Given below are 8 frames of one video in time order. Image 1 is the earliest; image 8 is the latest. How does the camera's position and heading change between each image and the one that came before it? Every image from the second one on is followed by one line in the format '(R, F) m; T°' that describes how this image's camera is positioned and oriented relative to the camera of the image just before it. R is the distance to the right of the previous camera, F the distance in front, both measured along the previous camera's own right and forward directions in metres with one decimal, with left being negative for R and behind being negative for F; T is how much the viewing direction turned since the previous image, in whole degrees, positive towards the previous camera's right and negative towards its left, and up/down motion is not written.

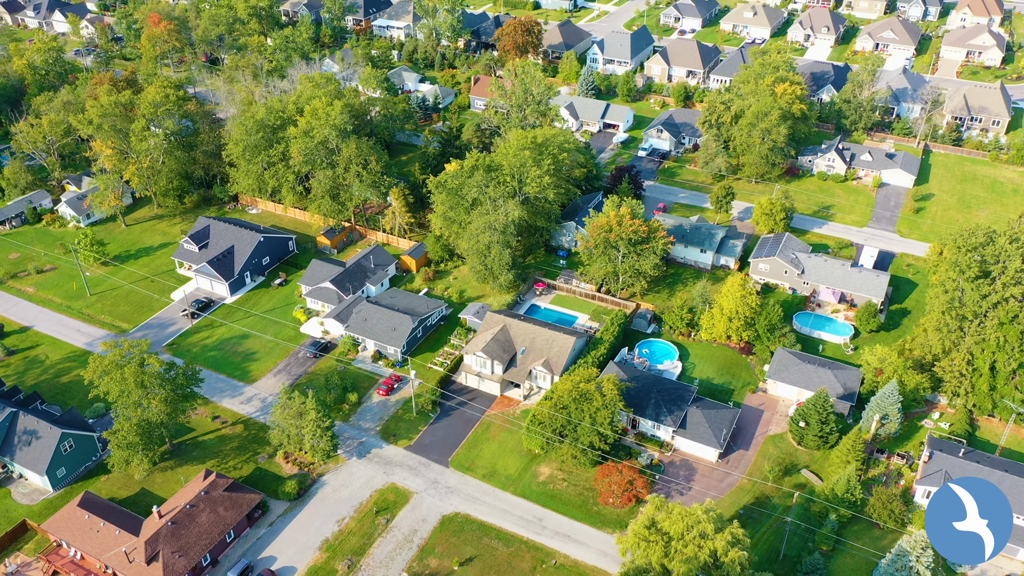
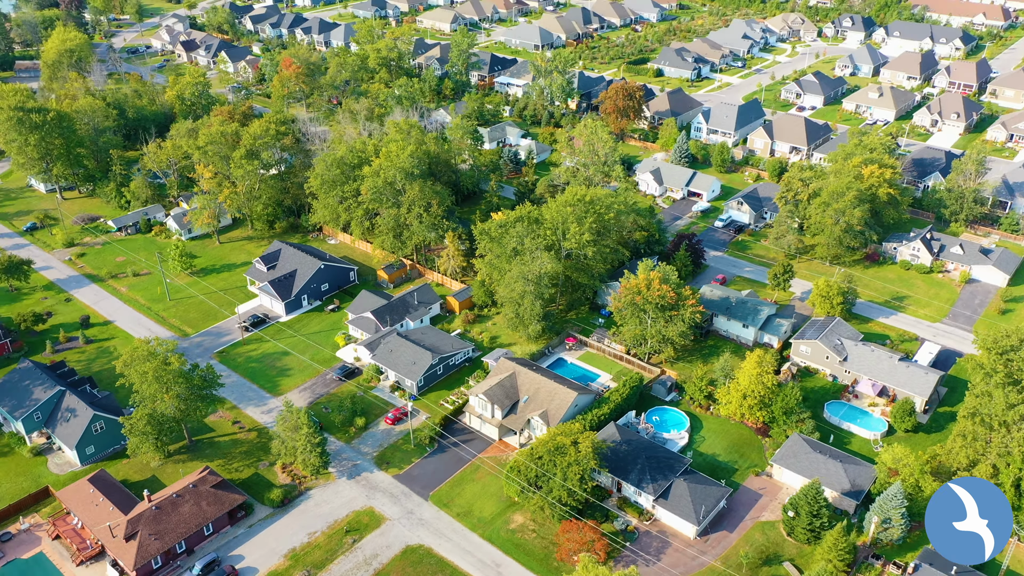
(+5.7, -0.3) m; -11°
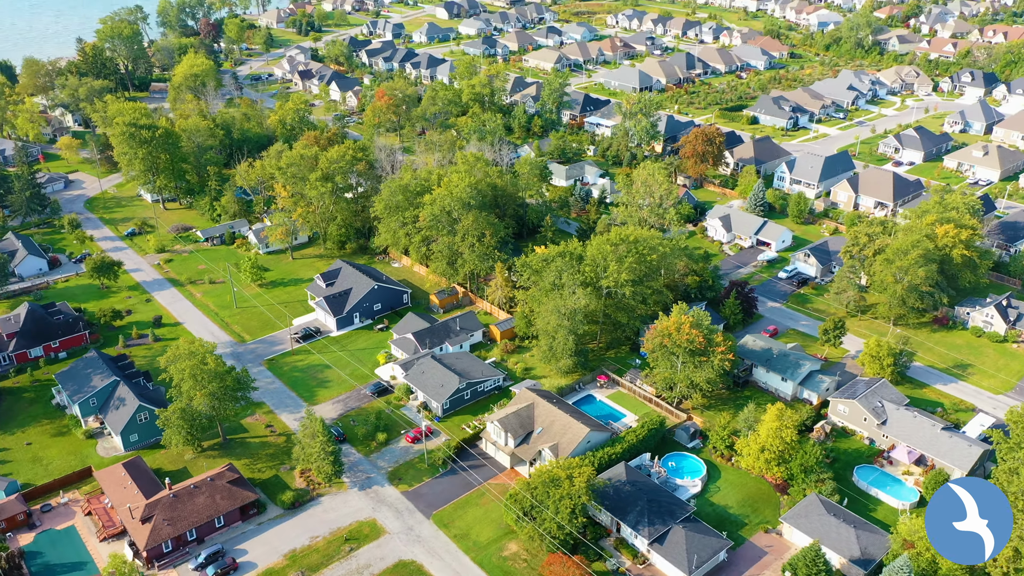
(+3.8, -0.4) m; -8°
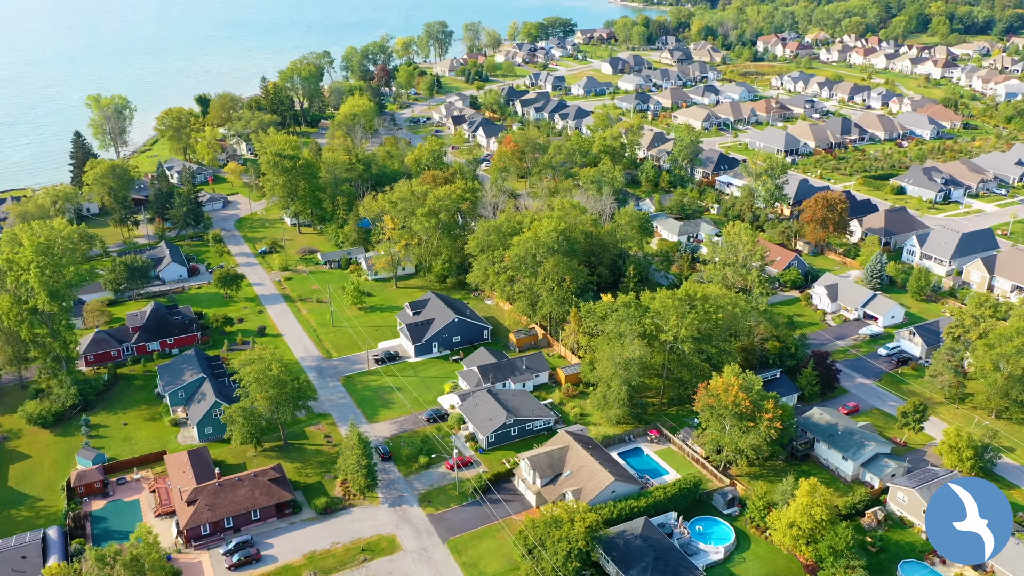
(+5.3, -0.5) m; -12°
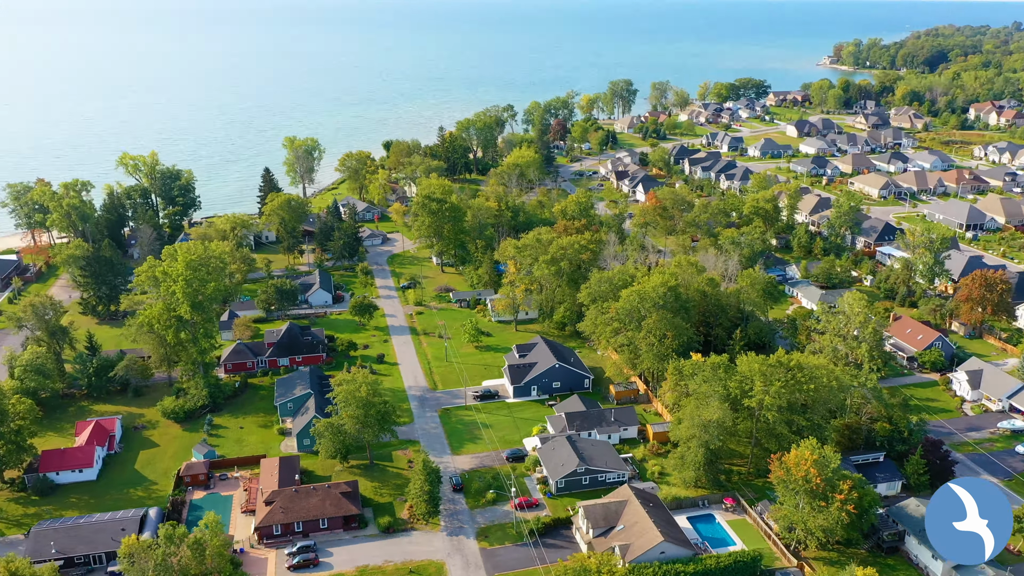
(+5.1, -0.4) m; -13°
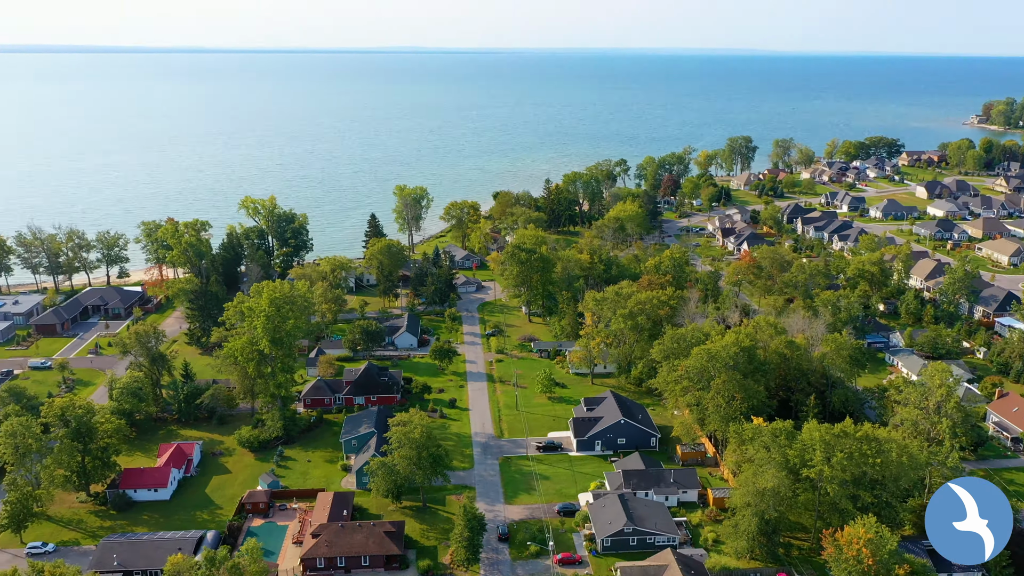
(+3.3, 0.0) m; -9°
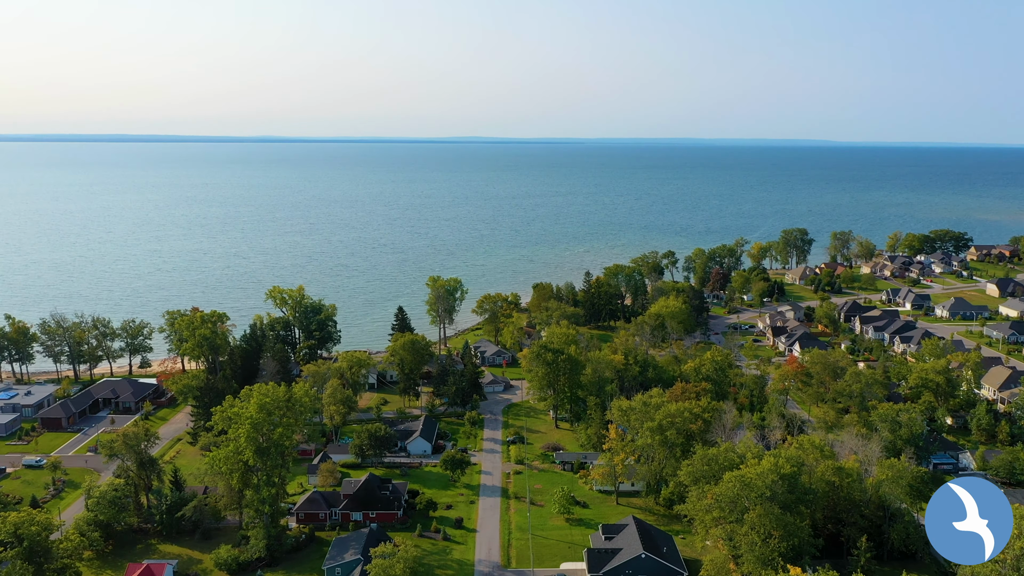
(+2.5, +4.4) m; -4°
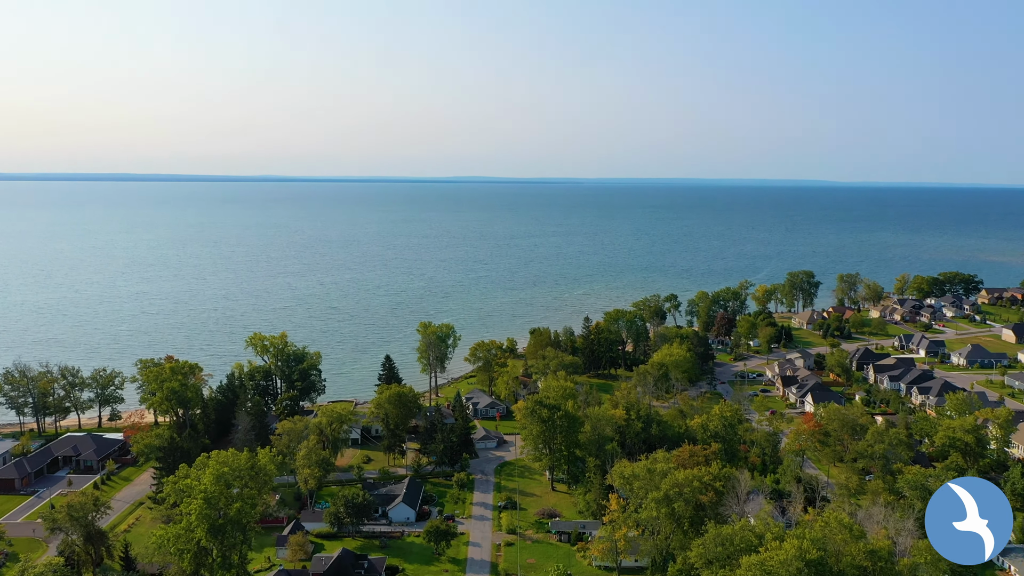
(+0.6, +4.7) m; 0°
